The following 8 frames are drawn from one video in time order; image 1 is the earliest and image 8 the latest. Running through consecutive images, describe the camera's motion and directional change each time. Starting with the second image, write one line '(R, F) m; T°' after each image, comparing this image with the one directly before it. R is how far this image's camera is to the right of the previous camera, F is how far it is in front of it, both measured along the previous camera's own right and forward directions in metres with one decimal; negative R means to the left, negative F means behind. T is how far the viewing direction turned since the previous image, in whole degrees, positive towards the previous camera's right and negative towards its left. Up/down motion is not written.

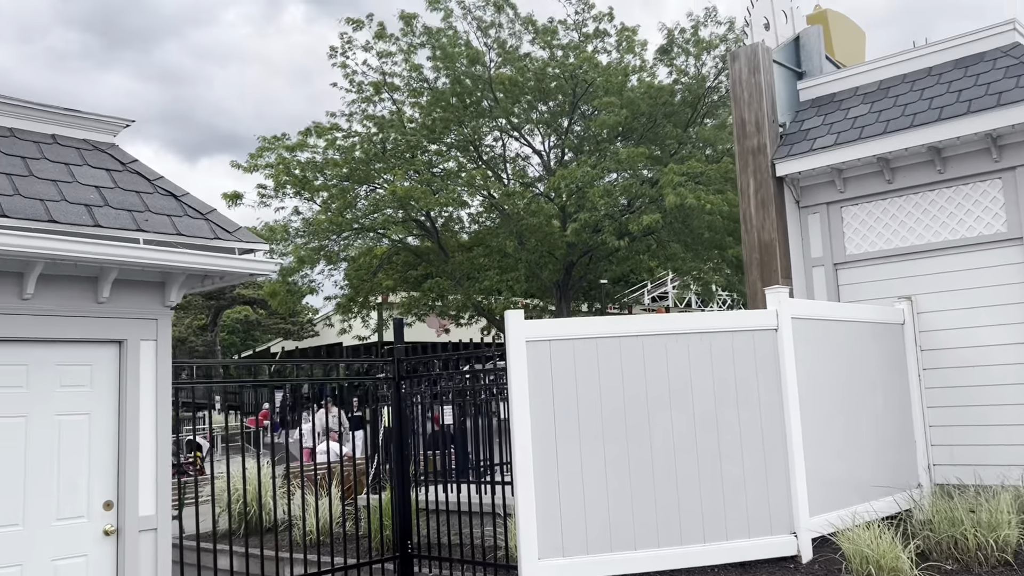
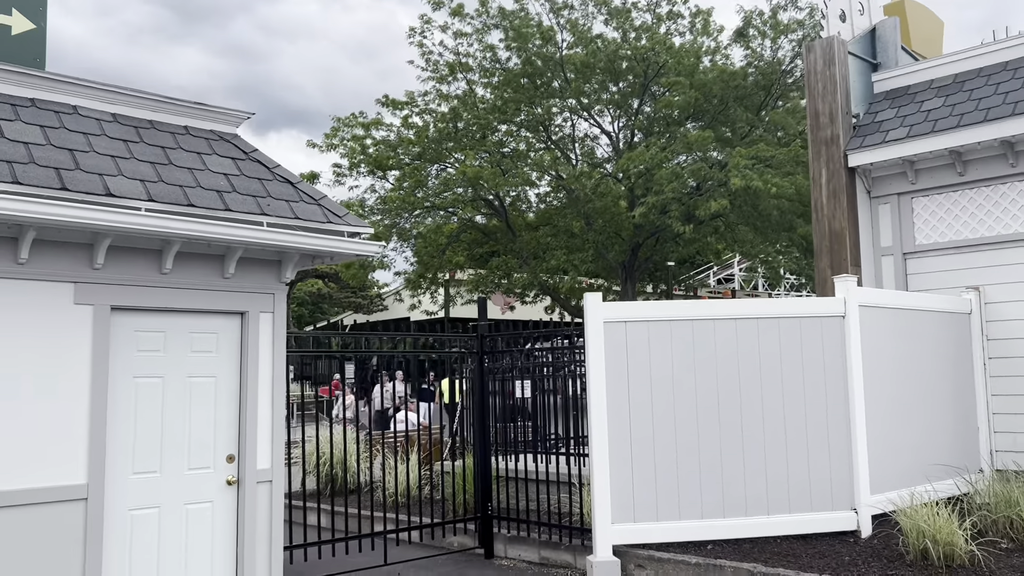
(-0.1, -0.5) m; -4°
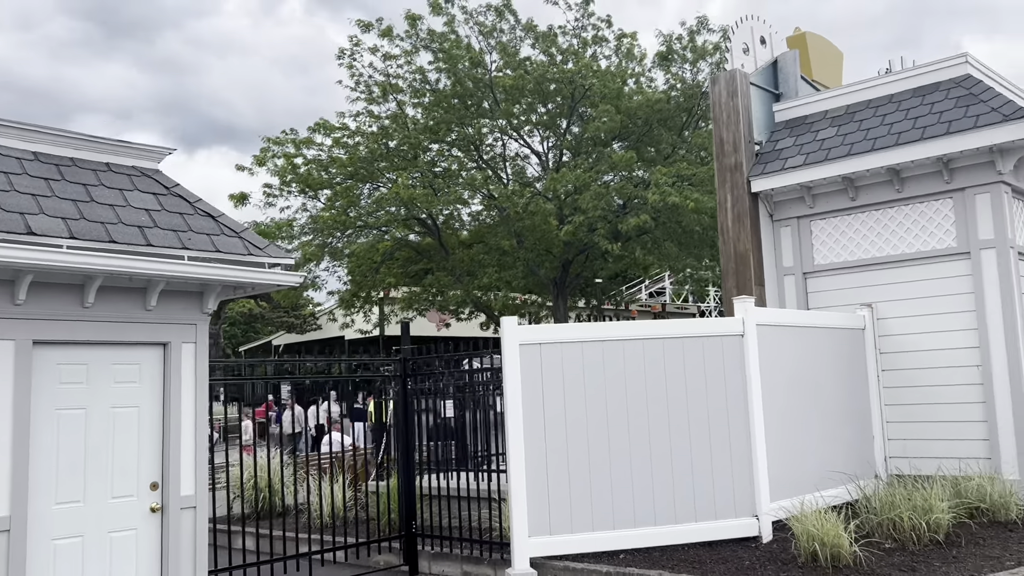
(+0.2, -0.3) m; +4°
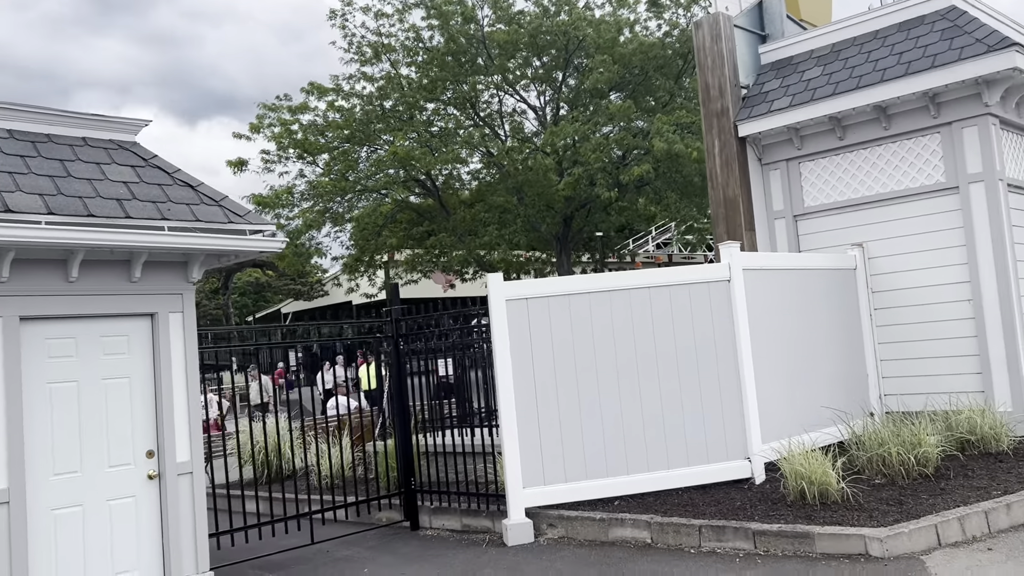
(+0.2, 0.0) m; -1°
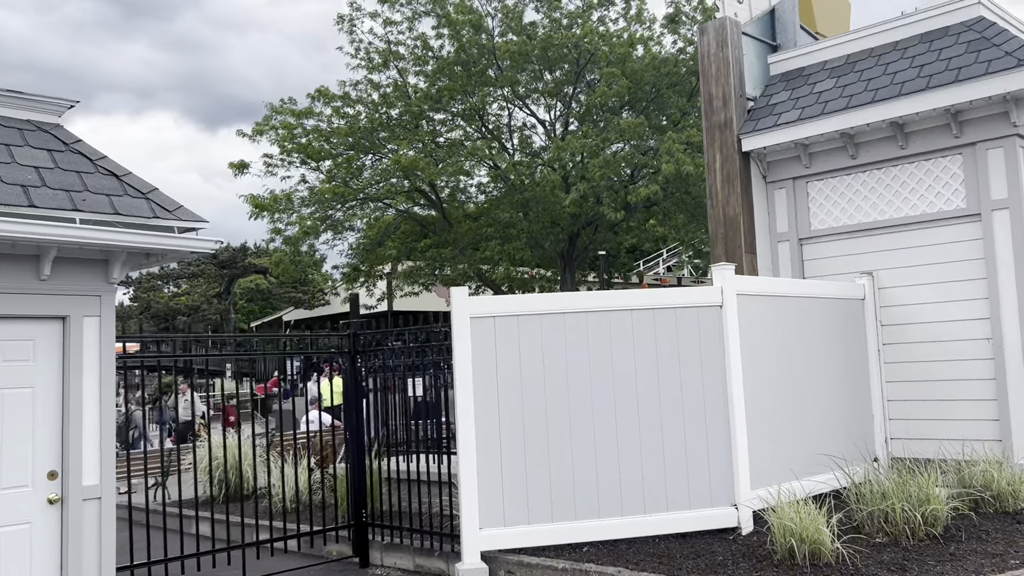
(+0.3, +0.7) m; -1°
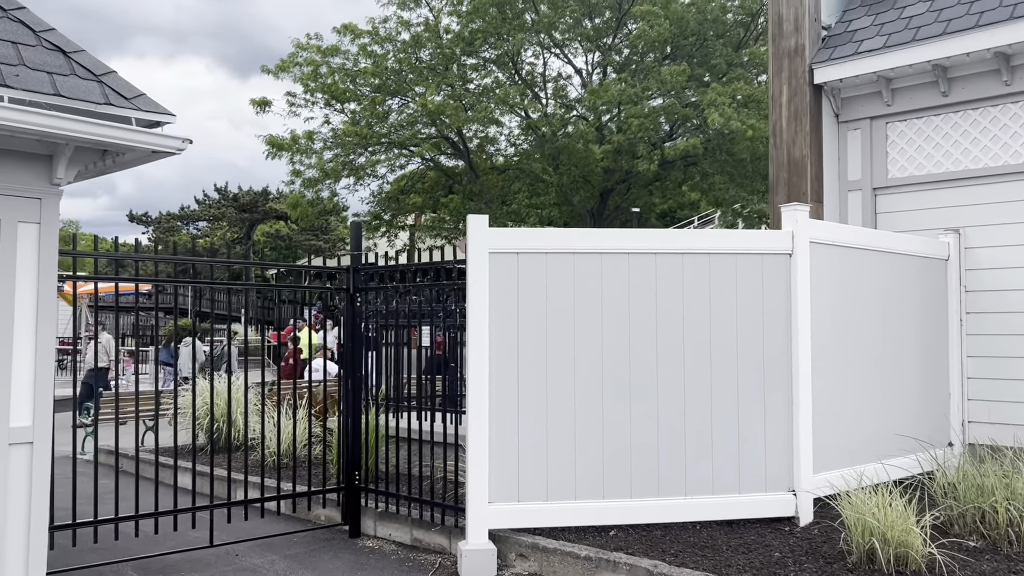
(0.0, +1.0) m; -2°
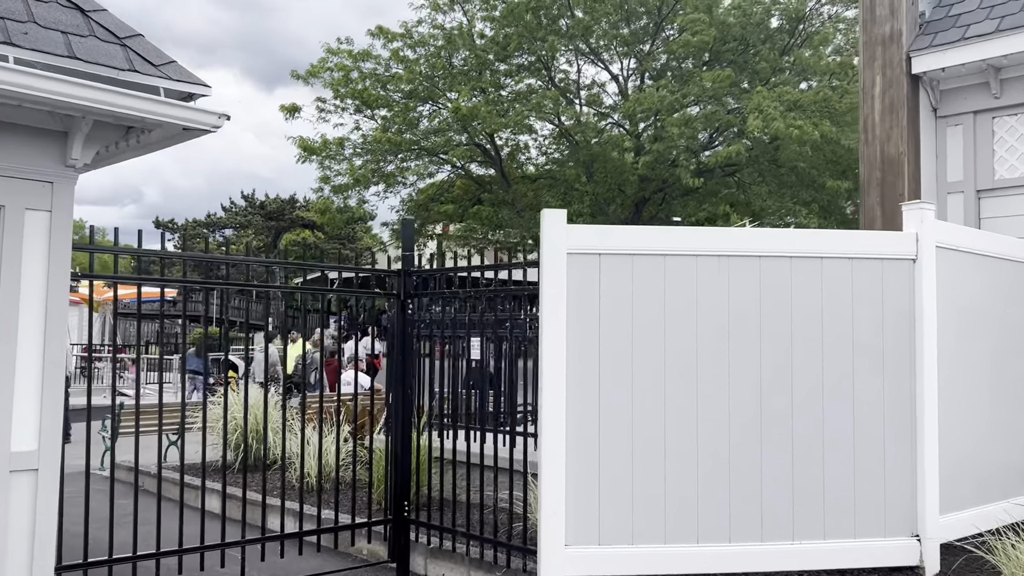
(-0.3, +0.7) m; -1°
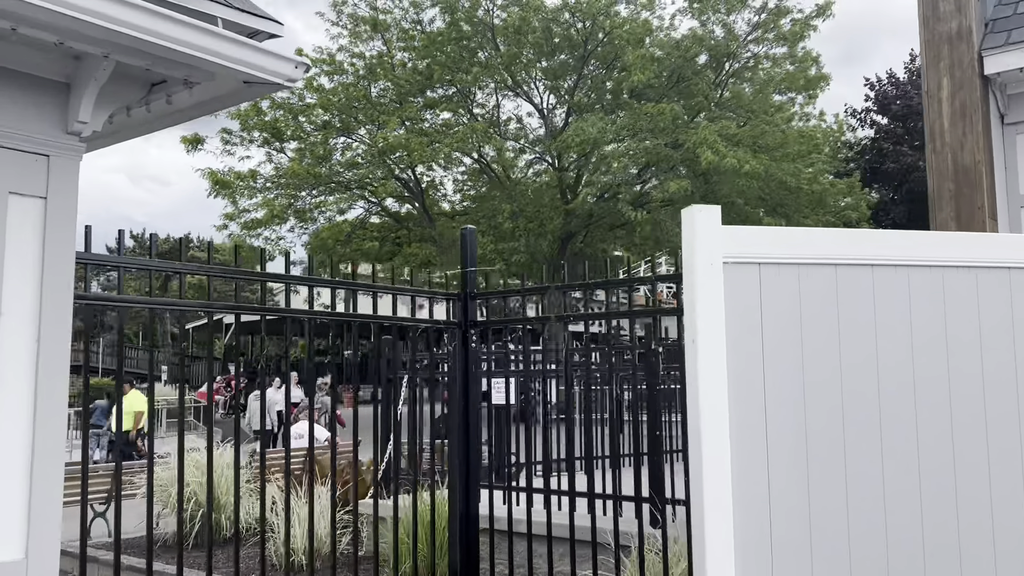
(-1.0, +1.1) m; +7°
